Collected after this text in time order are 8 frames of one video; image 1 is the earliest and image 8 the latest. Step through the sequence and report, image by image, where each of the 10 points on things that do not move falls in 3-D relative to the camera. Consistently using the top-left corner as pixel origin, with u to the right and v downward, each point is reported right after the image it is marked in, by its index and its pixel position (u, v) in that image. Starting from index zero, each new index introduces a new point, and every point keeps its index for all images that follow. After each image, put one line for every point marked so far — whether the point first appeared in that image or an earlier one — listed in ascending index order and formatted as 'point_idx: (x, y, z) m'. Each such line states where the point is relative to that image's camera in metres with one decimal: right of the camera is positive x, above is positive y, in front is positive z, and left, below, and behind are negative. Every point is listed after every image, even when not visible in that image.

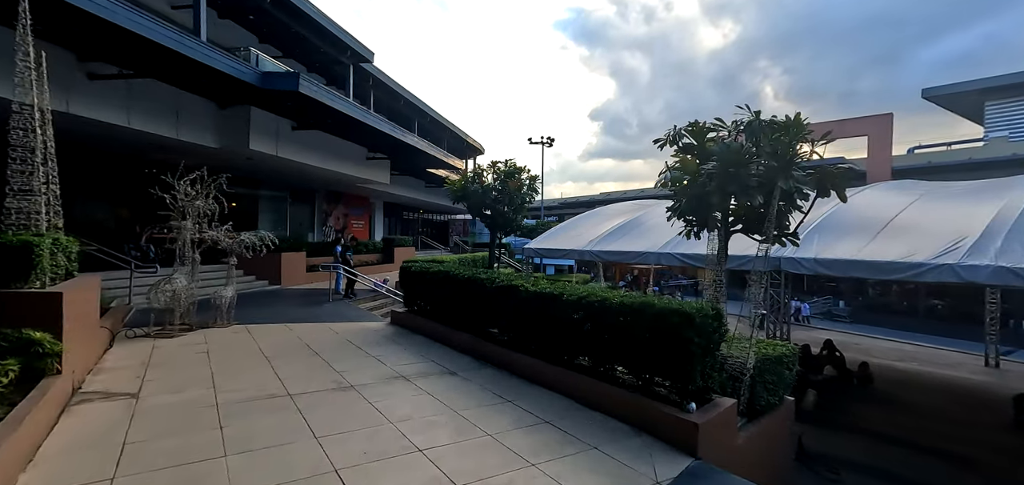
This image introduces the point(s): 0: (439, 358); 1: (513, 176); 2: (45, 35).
0: (-1.1, -1.7, +6.2) m
1: (0.0, +1.4, +8.7) m
2: (-7.8, +3.5, +7.0) m
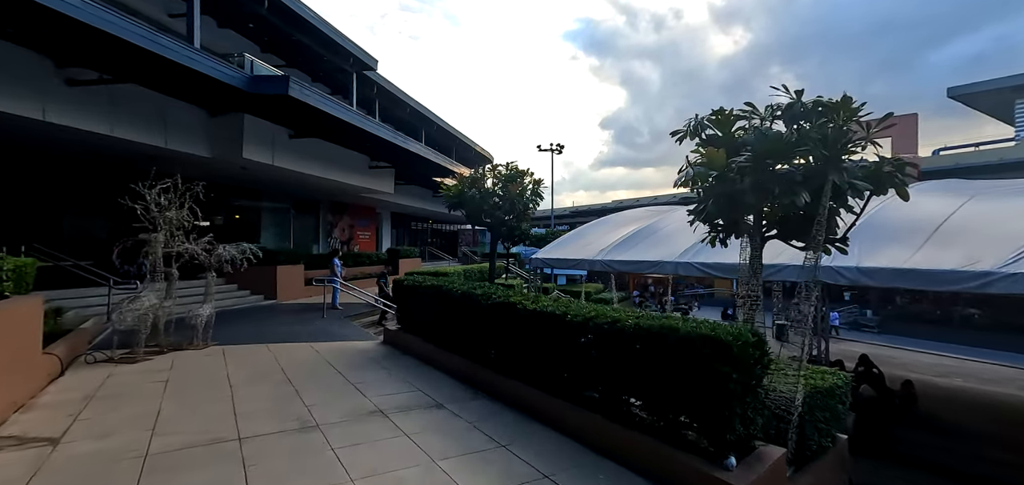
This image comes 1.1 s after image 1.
0: (-1.1, -1.8, +5.5) m
1: (+0.1, +1.2, +8.0) m
2: (-7.9, +3.3, +6.6) m
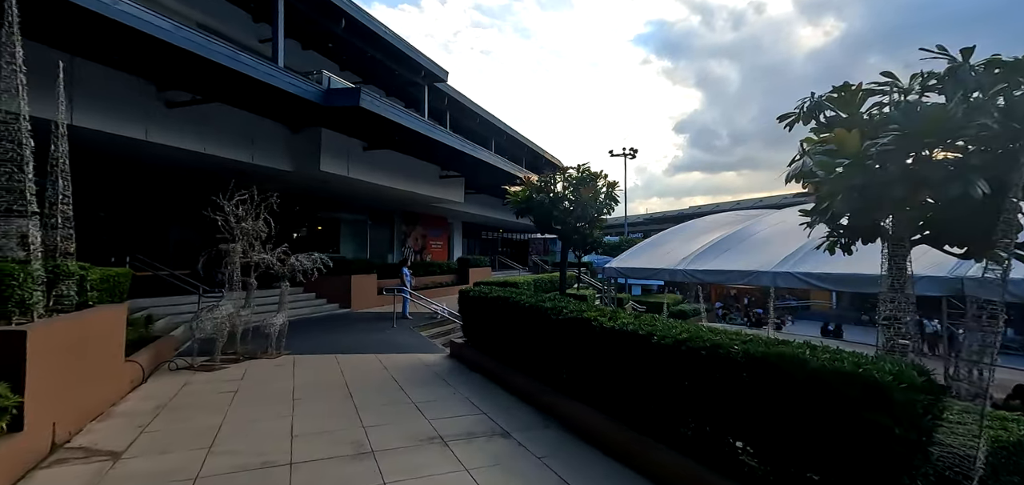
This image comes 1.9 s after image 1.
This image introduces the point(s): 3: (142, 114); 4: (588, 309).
0: (-0.2, -1.9, +5.0) m
1: (+1.3, +1.0, +7.4) m
2: (-6.8, +3.1, +7.3) m
3: (-6.9, +2.4, +7.9) m
4: (+0.9, -0.8, +5.0) m
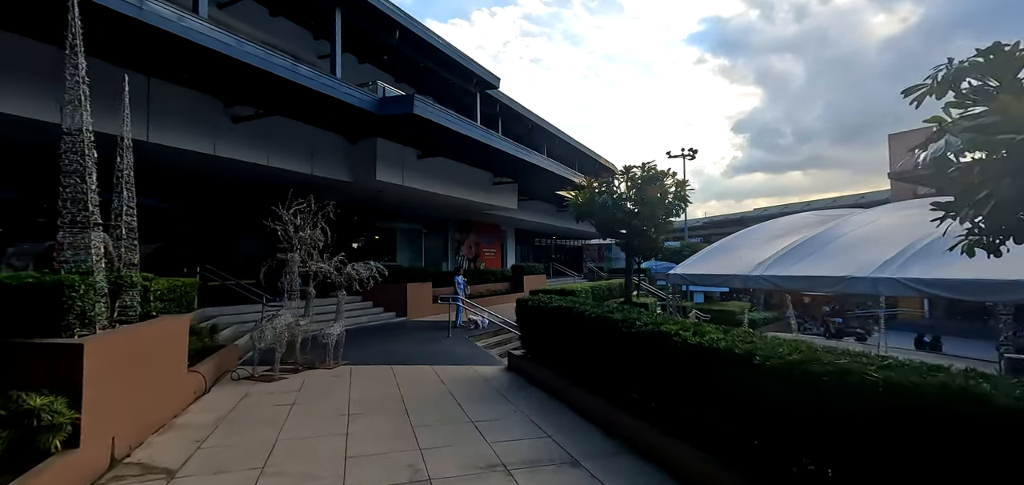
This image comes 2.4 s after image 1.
0: (+0.5, -2.0, +4.5) m
1: (+2.2, +1.0, +6.8) m
2: (-5.8, +2.9, +7.7) m
3: (-5.9, +2.2, +8.3) m
4: (+1.6, -0.8, +4.4) m
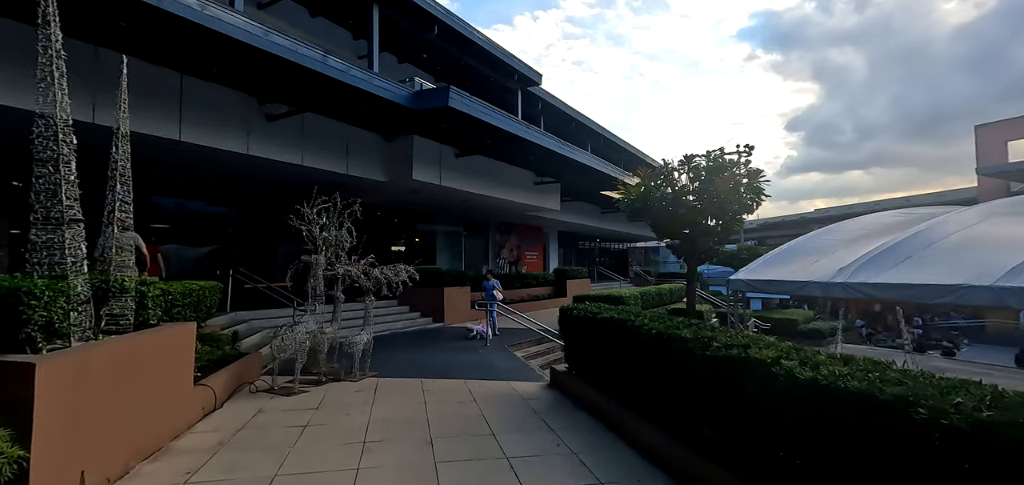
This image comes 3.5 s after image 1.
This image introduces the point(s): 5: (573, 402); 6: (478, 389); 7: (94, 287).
0: (+0.8, -2.0, +3.6) m
1: (+2.8, +0.9, +5.8) m
2: (-5.1, +2.9, +7.5) m
3: (-5.1, +2.2, +8.1) m
4: (+1.9, -0.8, +3.4) m
5: (+0.8, -2.1, +5.7) m
6: (-0.5, -2.0, +5.9) m
7: (-3.2, -0.3, +3.3) m
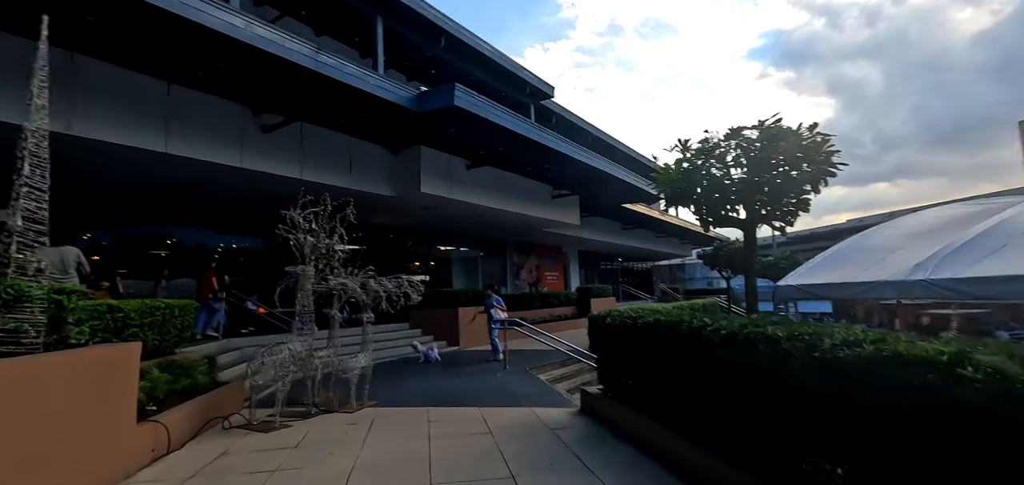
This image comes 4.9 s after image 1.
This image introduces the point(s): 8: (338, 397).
0: (+1.0, -1.8, +2.6) m
1: (+3.0, +1.1, +4.8) m
2: (-4.9, +2.6, +7.0) m
3: (-4.9, +1.8, +7.5) m
4: (+2.0, -0.5, +2.4) m
5: (+1.1, -2.1, +4.6) m
6: (-0.2, -2.0, +4.9) m
7: (-3.1, -0.3, +2.5) m
8: (-2.2, -2.0, +5.4) m
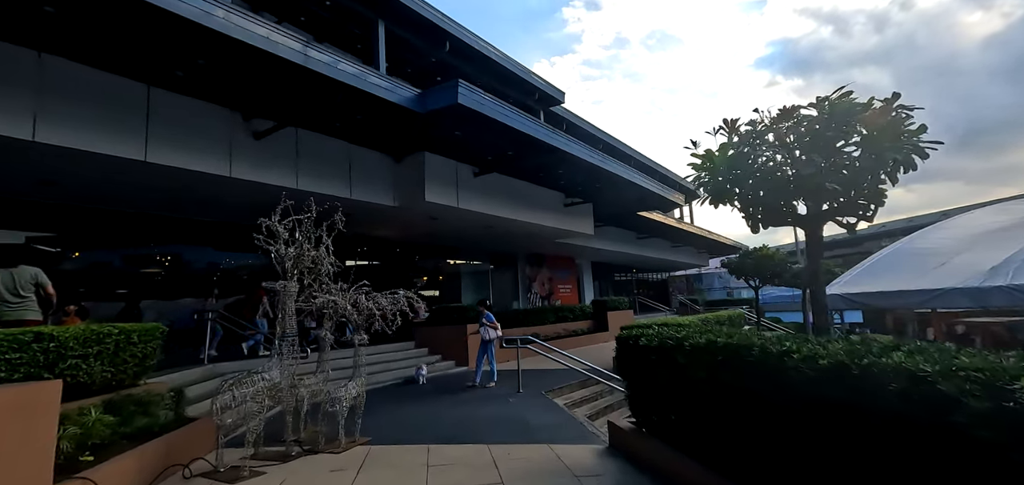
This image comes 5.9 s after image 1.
0: (+1.1, -1.8, +1.8) m
1: (+3.1, +1.1, +4.0) m
2: (-4.8, +2.3, +6.5) m
3: (-4.7, +1.6, +7.0) m
4: (+2.1, -0.5, +1.6) m
5: (+1.2, -2.1, +3.8) m
6: (0.0, -2.1, +4.1) m
7: (-3.0, -0.4, +1.9) m
8: (-2.1, -2.1, +4.7) m
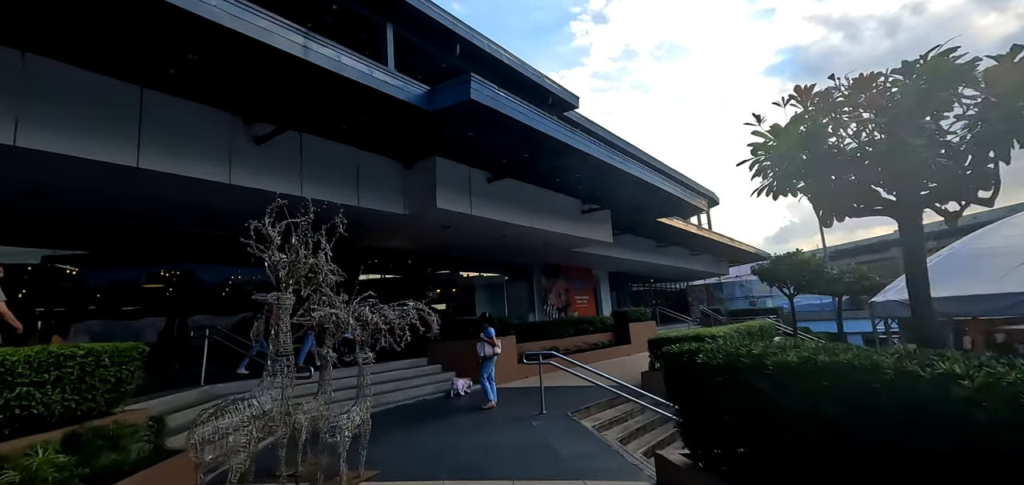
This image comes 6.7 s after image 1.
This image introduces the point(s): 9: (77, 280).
0: (+1.3, -1.7, +1.1) m
1: (+3.3, +1.1, +3.4) m
2: (-4.6, +2.2, +6.1) m
3: (-4.5, +1.4, +6.6) m
4: (+2.2, -0.4, +1.0) m
5: (+1.5, -2.1, +3.1) m
6: (+0.2, -2.1, +3.5) m
7: (-2.9, -0.3, +1.4) m
8: (-1.8, -2.2, +4.1) m
9: (-8.7, -0.7, +8.5) m
